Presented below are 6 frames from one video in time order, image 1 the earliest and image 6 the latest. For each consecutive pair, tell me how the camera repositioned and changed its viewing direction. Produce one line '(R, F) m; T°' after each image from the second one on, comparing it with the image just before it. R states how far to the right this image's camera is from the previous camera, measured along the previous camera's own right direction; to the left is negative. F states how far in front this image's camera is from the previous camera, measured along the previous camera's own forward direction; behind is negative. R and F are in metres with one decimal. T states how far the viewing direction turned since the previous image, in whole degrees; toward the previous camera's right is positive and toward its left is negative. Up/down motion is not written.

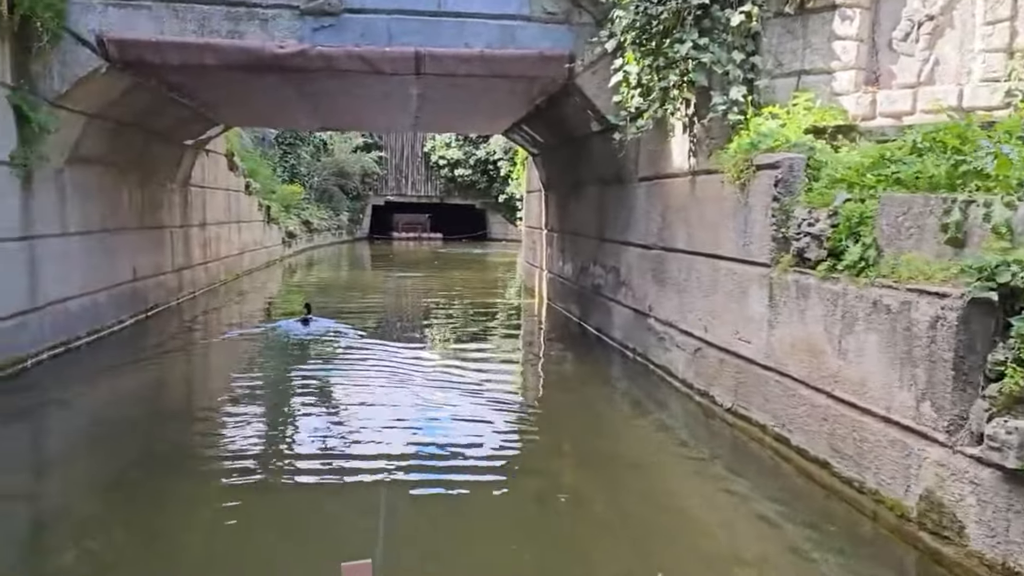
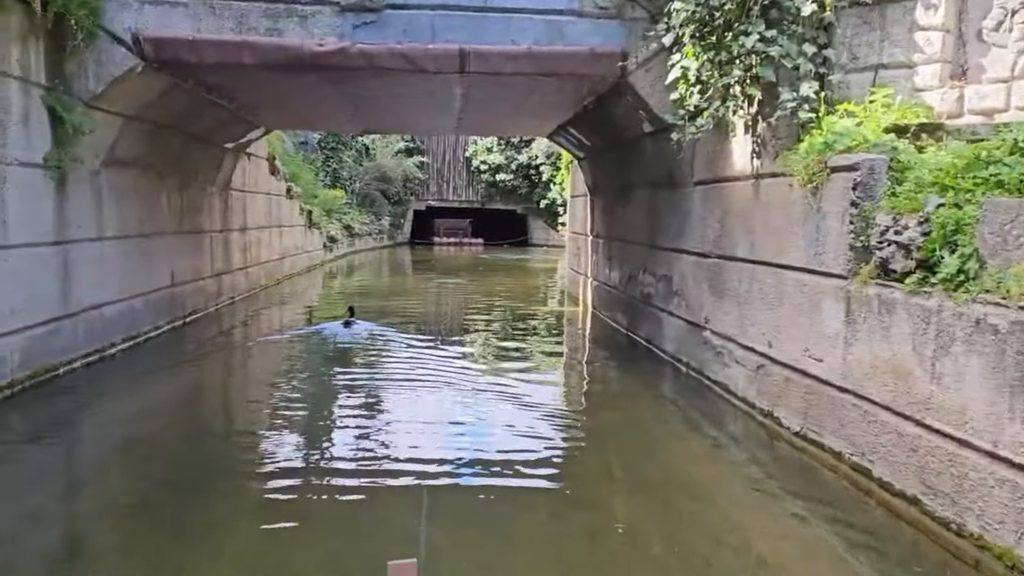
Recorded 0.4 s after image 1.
(-0.1, +0.4) m; -3°
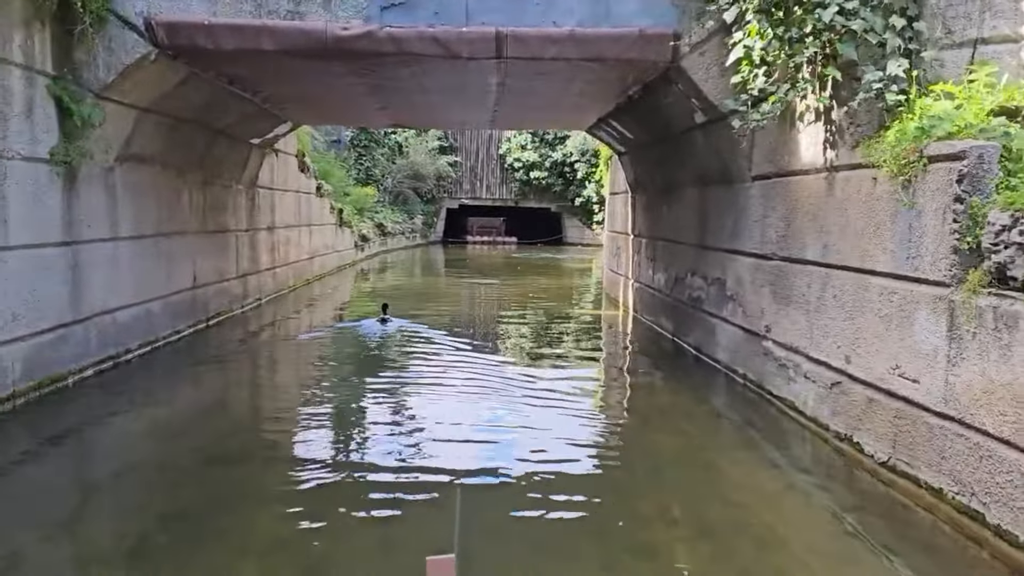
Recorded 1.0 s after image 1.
(-0.1, +0.5) m; -2°
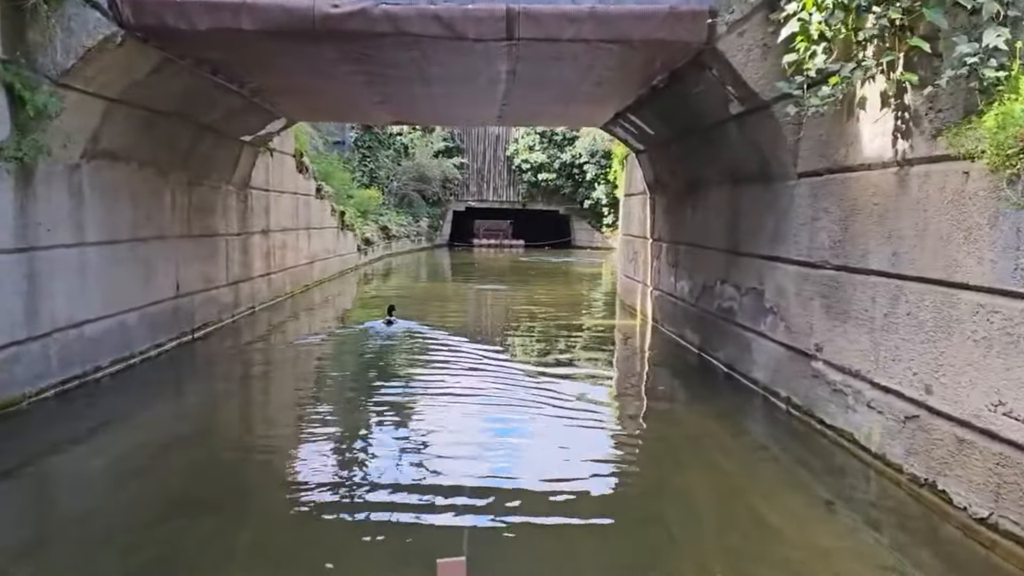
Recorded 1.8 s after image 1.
(0.0, +0.7) m; 0°
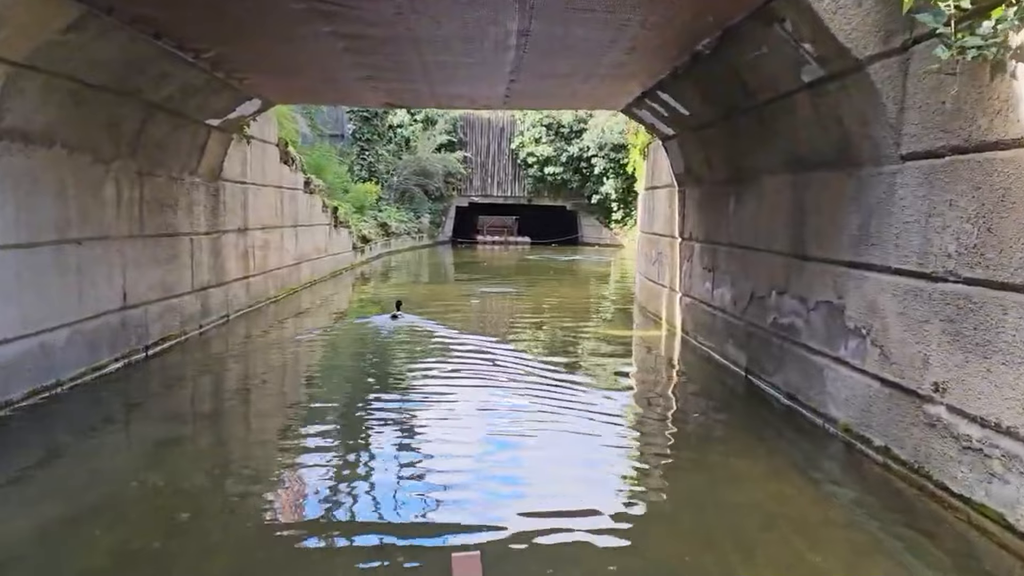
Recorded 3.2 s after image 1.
(-0.1, +1.3) m; 0°
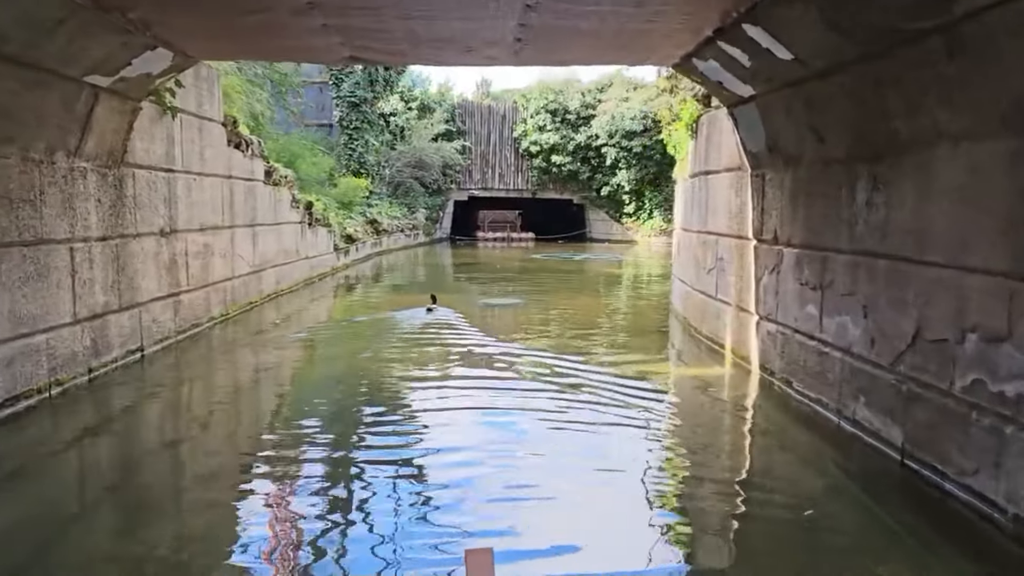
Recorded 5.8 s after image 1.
(-0.1, +2.4) m; 0°
